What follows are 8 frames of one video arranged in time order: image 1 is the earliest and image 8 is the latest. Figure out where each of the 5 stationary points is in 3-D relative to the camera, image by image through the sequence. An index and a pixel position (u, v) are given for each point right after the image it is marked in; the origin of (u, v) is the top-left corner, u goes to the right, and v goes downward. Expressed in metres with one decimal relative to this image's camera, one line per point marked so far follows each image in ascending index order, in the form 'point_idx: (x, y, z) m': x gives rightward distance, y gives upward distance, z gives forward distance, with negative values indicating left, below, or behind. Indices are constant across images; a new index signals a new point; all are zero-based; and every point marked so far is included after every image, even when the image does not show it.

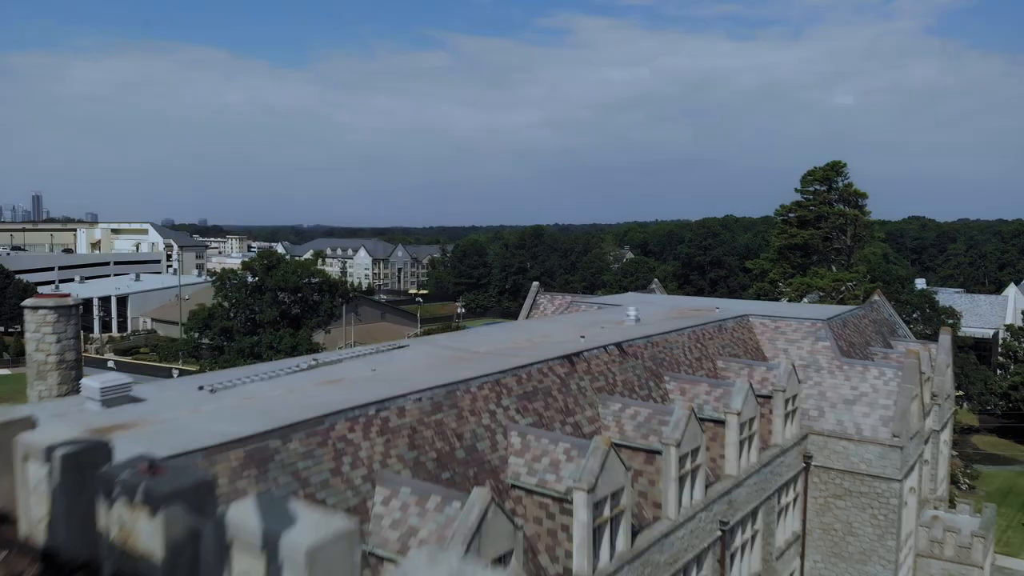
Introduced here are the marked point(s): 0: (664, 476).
0: (+2.9, -3.6, +20.1) m
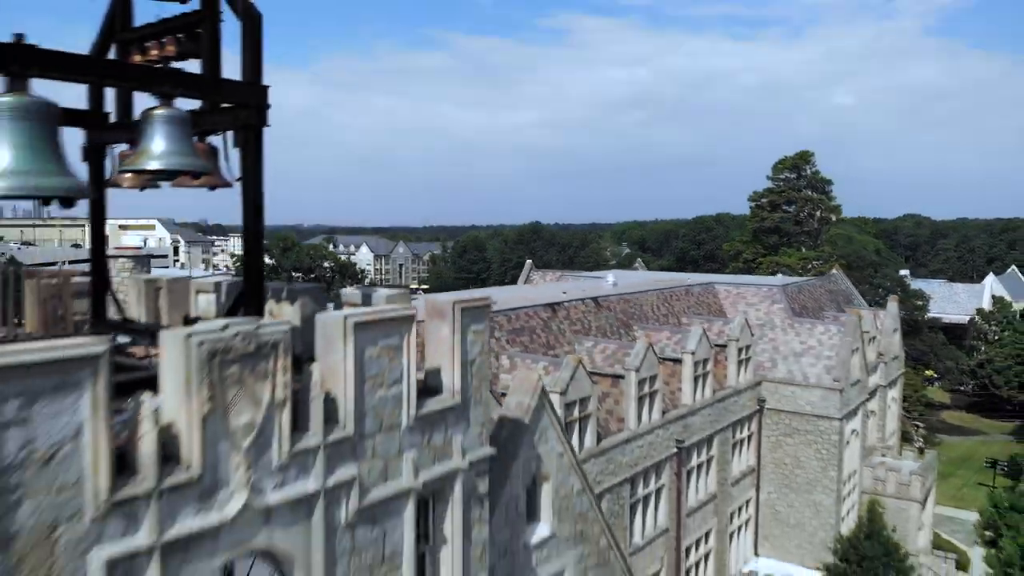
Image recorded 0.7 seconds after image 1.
0: (+2.7, -2.5, +24.6) m
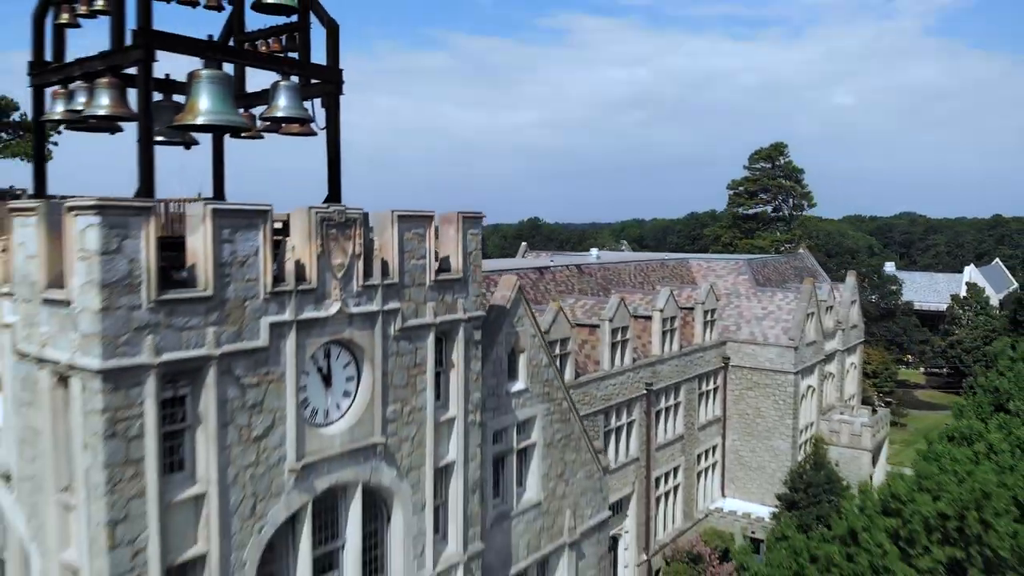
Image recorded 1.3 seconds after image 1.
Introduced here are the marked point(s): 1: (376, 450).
0: (+2.5, -1.4, +29.1) m
1: (-1.5, -1.8, +11.6) m
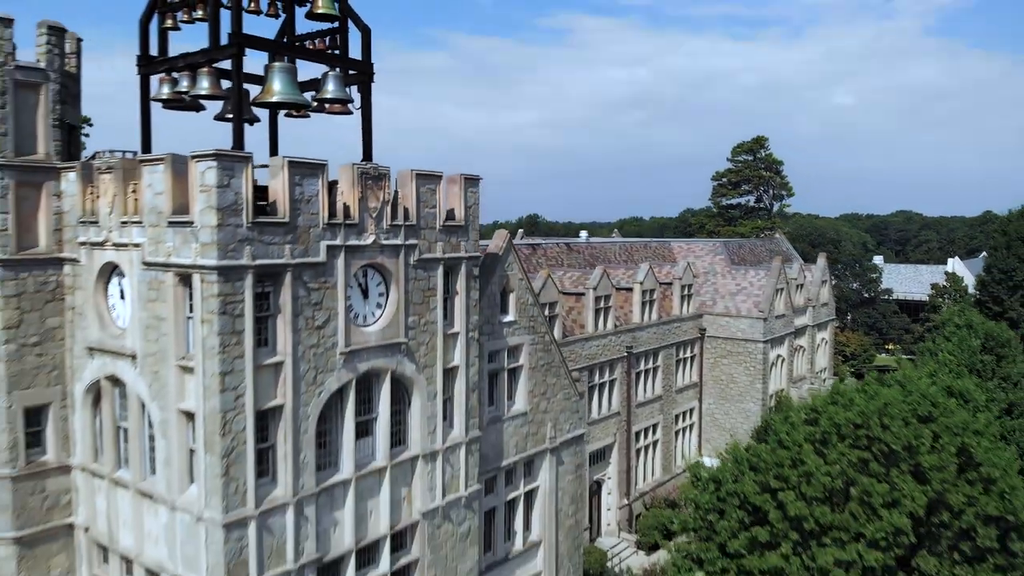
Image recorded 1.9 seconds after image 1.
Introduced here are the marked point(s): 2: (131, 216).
0: (+2.3, -0.5, +32.9) m
1: (-1.7, -0.9, +15.3) m
2: (-5.0, +0.9, +13.6) m
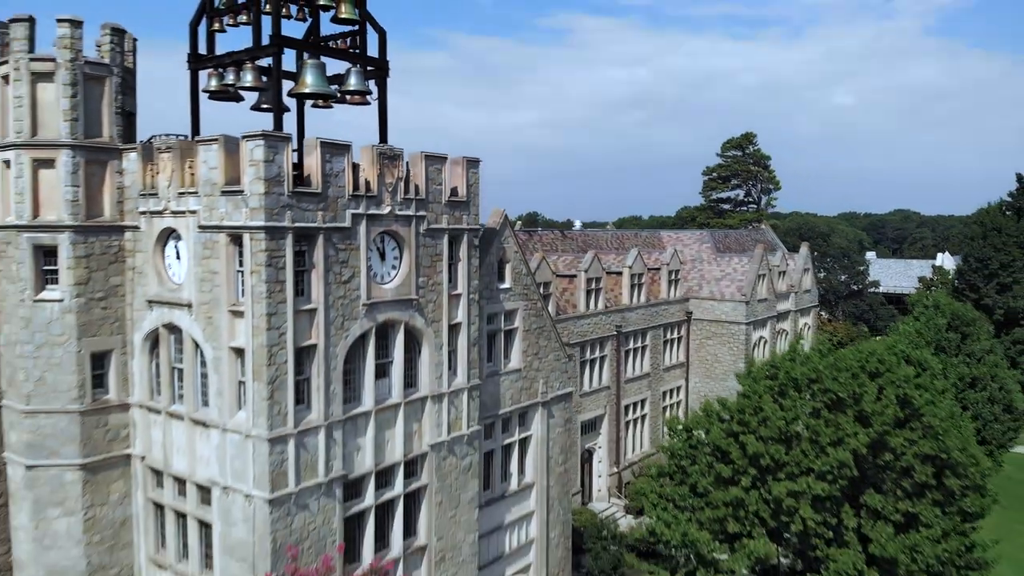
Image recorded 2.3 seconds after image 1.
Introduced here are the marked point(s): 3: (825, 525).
0: (+2.2, +0.1, +35.5) m
1: (-1.7, -0.3, +18.0) m
2: (-5.0, +1.6, +16.3) m
3: (+5.8, -4.4, +19.4) m
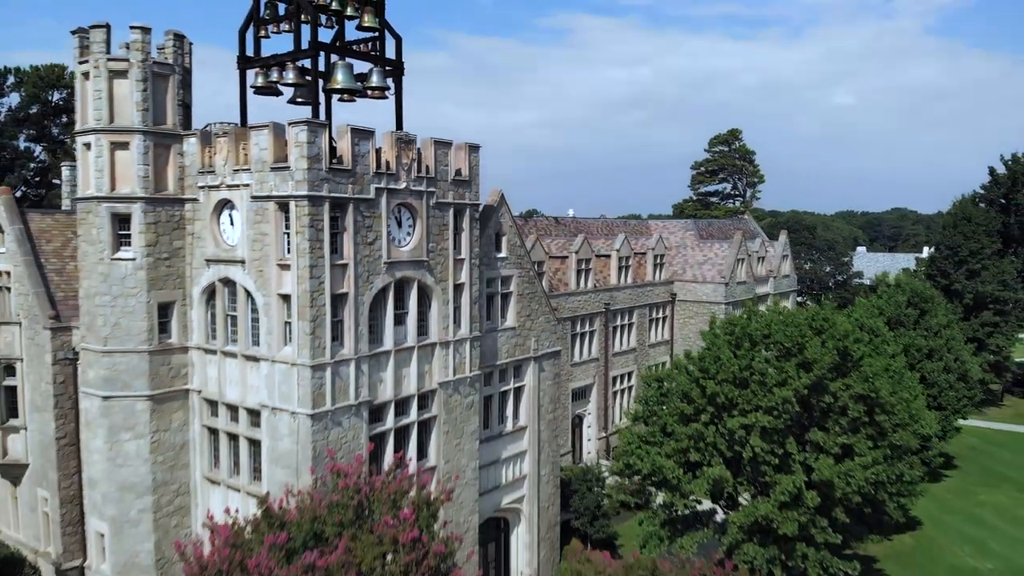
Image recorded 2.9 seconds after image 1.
0: (+2.1, +0.8, +39.1) m
1: (-1.8, +0.5, +21.6) m
2: (-5.1, +2.3, +19.9) m
3: (+5.7, -3.6, +23.0) m
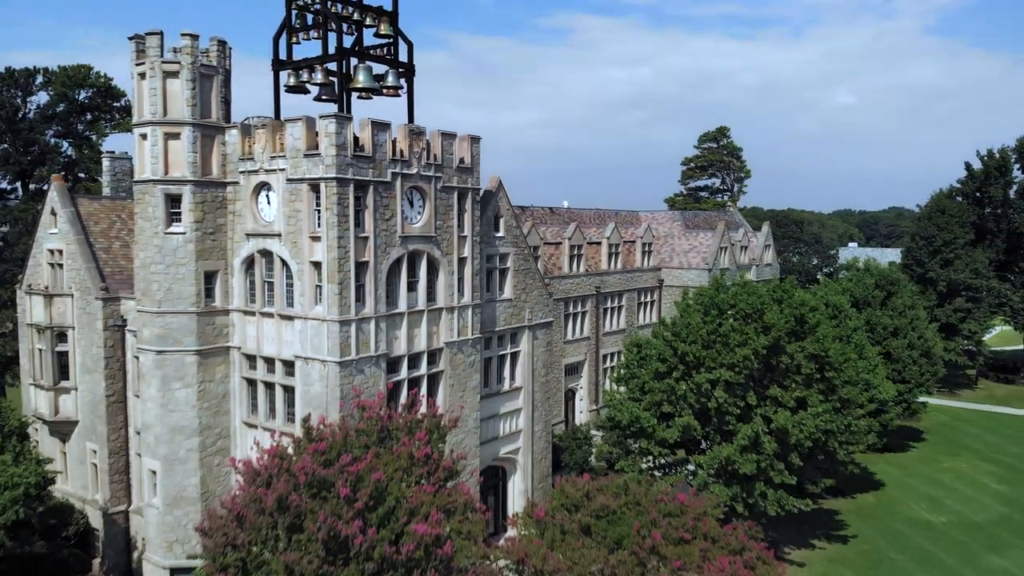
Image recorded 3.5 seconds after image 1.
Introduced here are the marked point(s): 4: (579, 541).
0: (+2.0, +1.5, +42.5) m
1: (-1.9, +1.2, +25.0) m
2: (-5.2, +3.0, +23.3) m
3: (+5.6, -3.0, +26.4) m
4: (+1.2, -4.6, +19.1) m
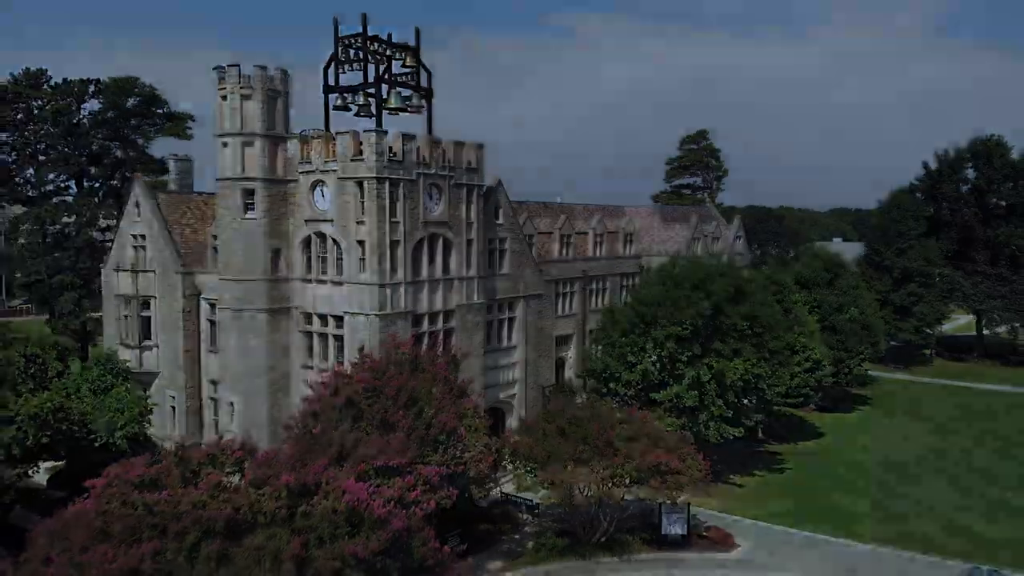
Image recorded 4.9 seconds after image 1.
0: (+2.0, +2.3, +49.9) m
1: (-2.0, +2.0, +32.3) m
2: (-5.3, +3.8, +30.6) m
3: (+5.5, -2.2, +33.7) m
4: (+1.1, -3.8, +26.4) m
